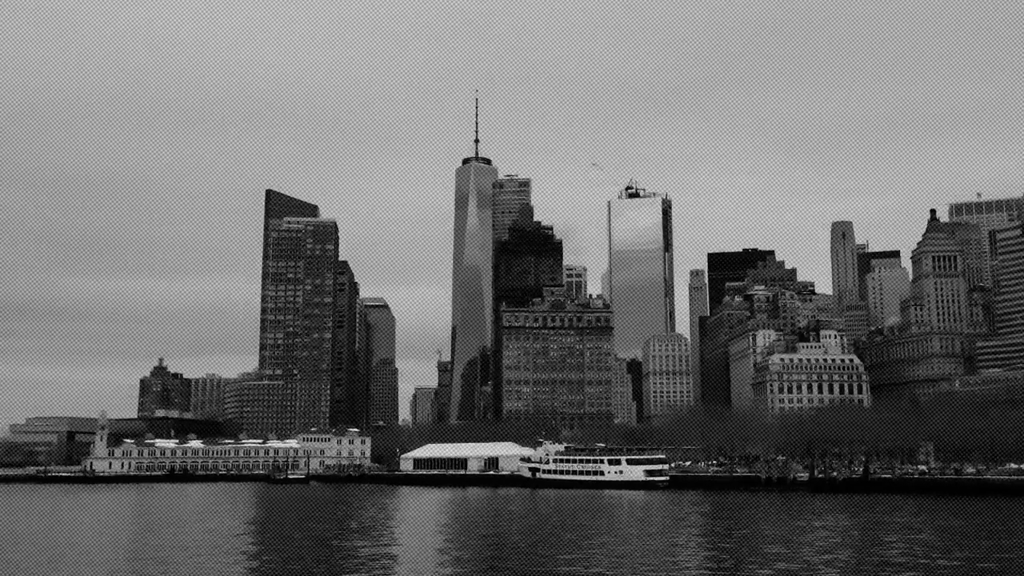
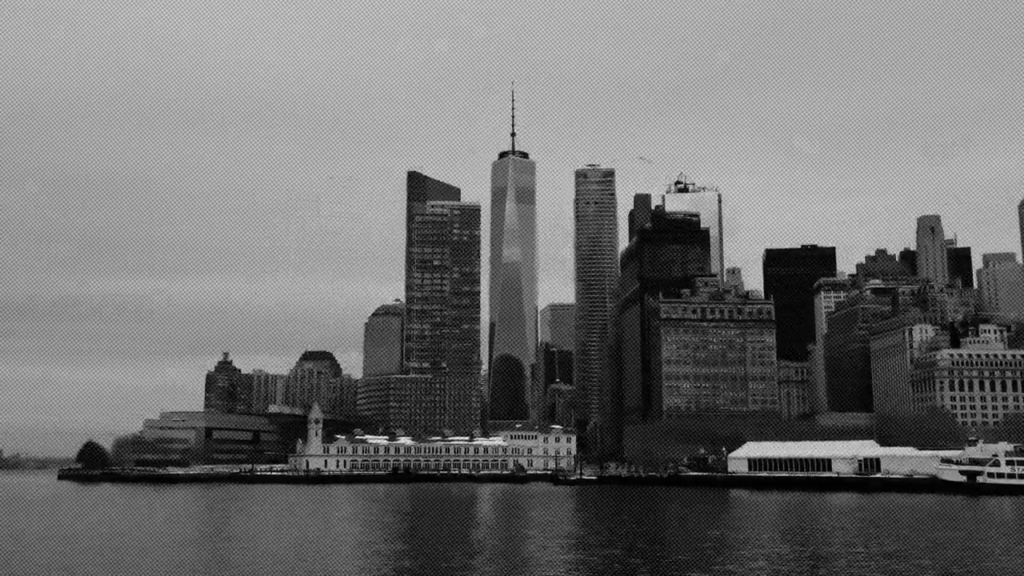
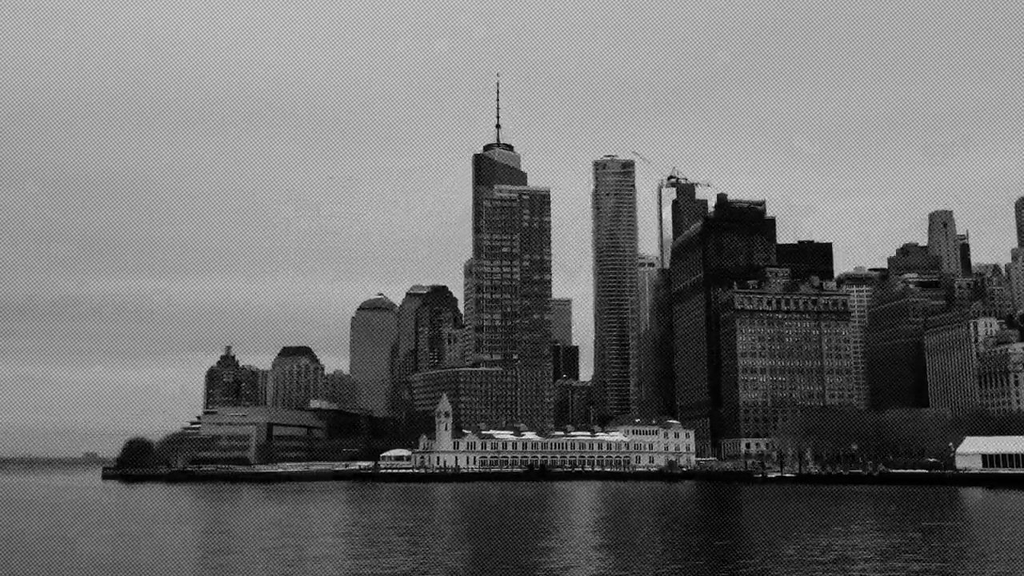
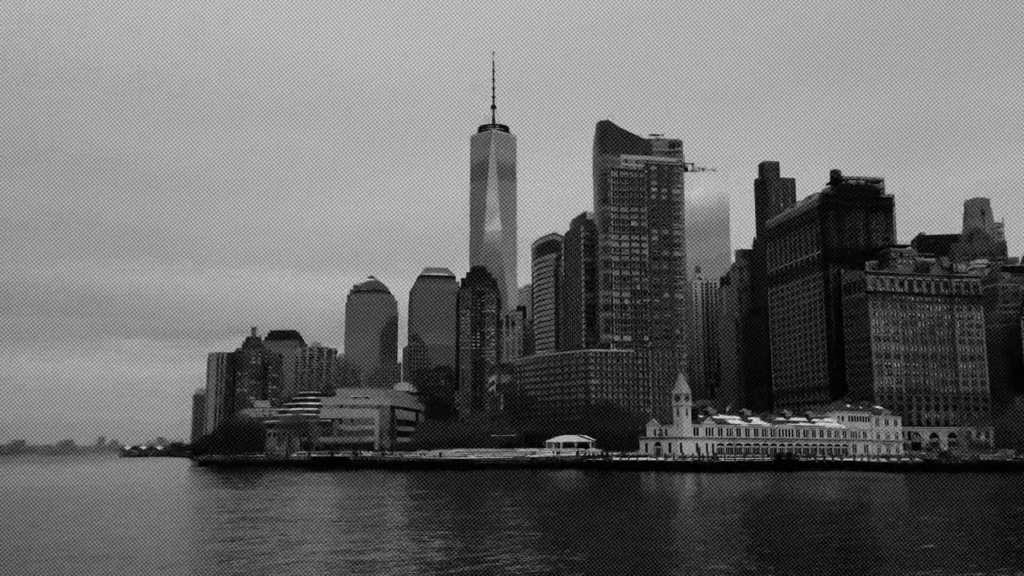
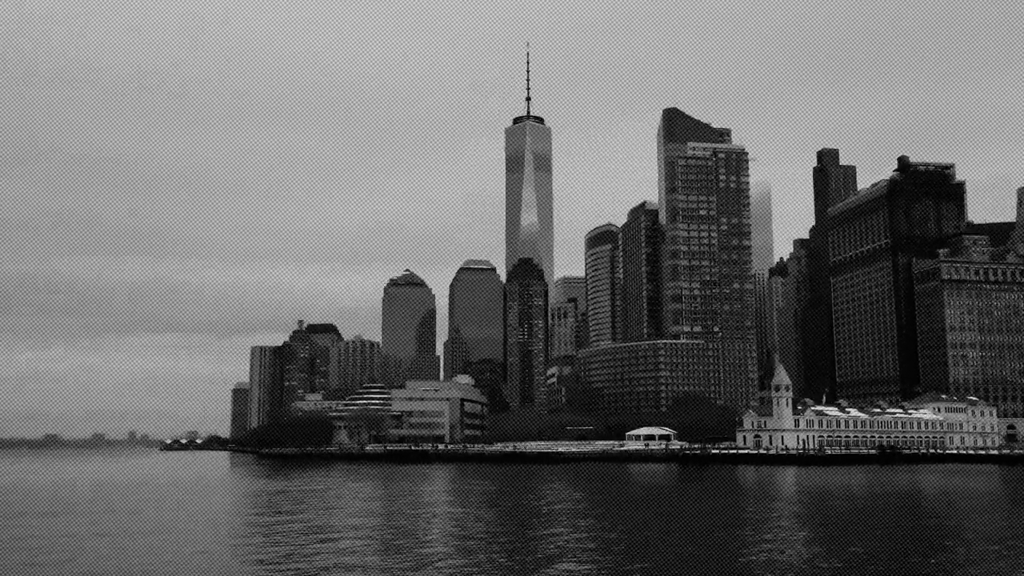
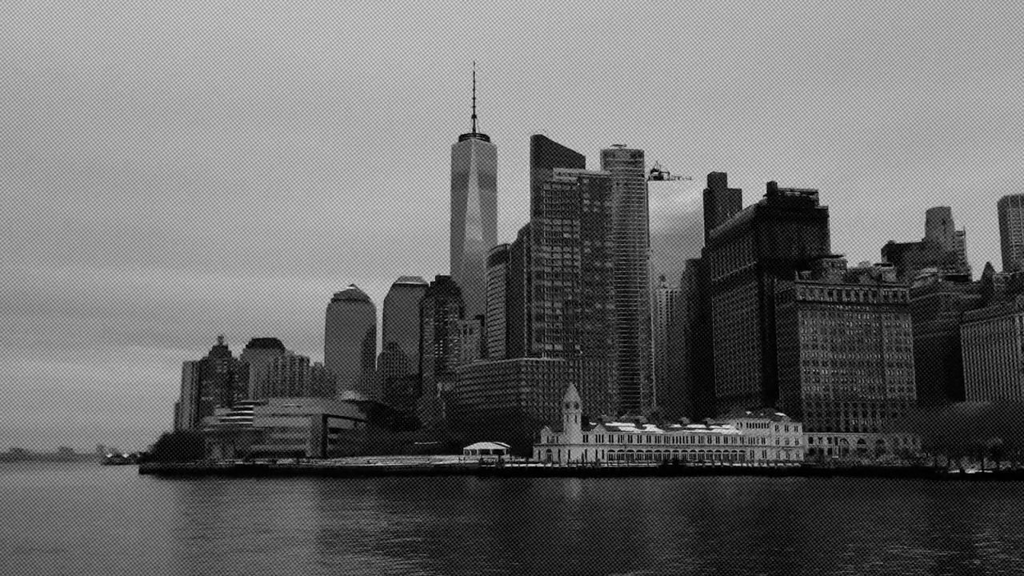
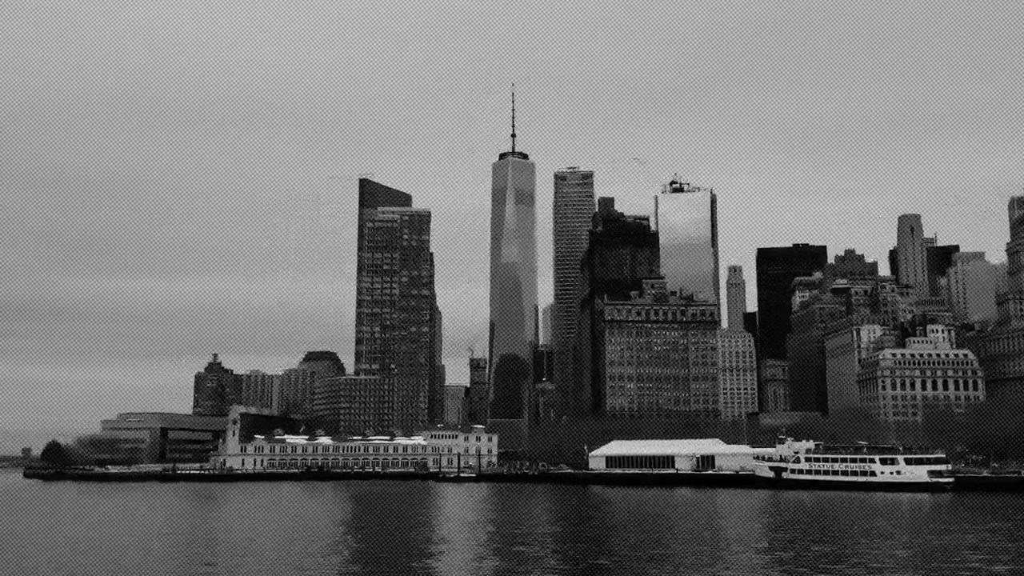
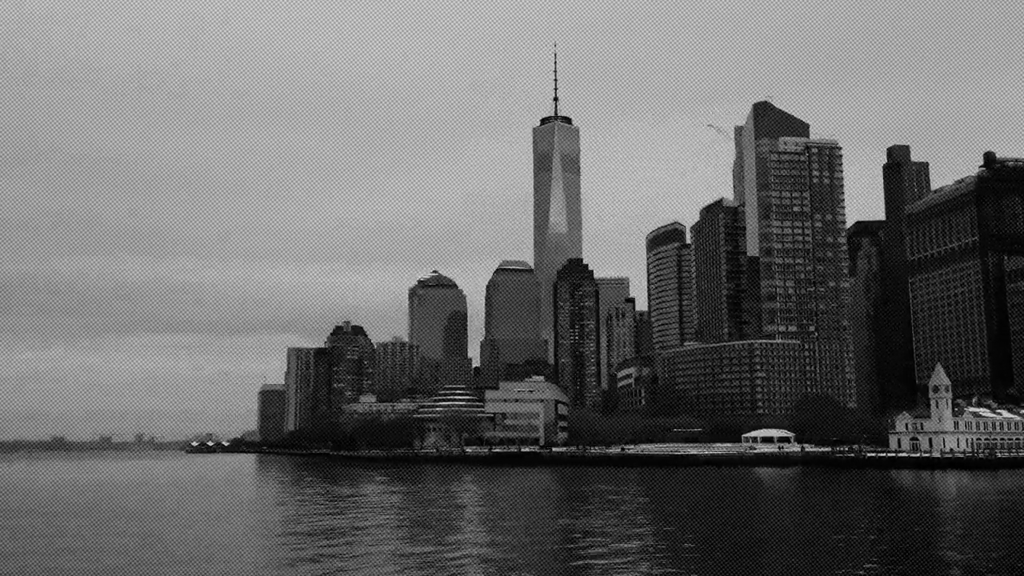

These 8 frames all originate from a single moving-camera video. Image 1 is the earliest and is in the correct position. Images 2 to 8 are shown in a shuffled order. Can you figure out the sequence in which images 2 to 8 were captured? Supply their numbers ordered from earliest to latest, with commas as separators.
7, 2, 3, 6, 4, 5, 8
